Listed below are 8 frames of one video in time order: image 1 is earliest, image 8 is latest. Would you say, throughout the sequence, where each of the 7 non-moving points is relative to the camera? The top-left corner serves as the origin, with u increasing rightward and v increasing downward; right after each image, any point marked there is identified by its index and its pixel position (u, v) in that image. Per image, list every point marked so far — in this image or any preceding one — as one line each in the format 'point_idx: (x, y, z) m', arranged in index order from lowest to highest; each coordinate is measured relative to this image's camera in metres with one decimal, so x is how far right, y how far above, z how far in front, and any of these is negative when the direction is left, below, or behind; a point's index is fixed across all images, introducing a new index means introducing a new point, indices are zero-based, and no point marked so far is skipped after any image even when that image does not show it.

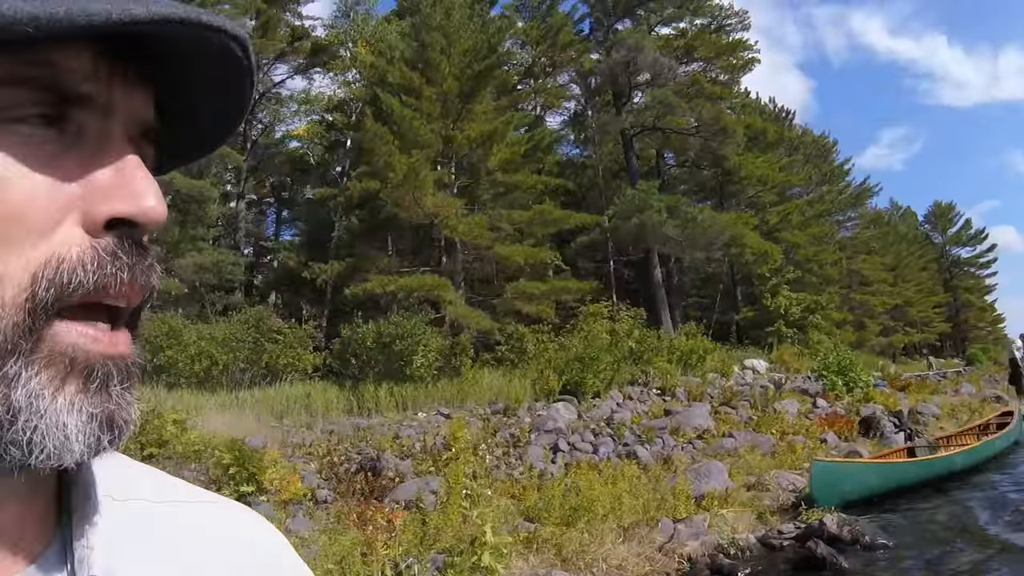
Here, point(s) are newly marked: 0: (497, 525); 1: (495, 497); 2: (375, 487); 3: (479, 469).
0: (-0.2, -2.8, +7.3) m
1: (-0.3, -2.7, +8.0) m
2: (-1.8, -2.6, +8.3) m
3: (-0.6, -2.4, +8.6) m
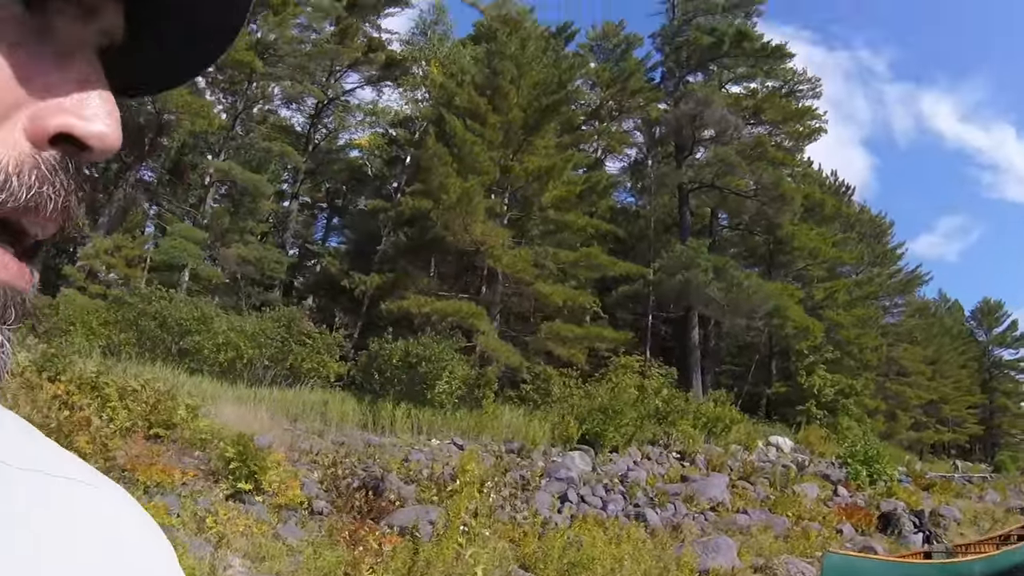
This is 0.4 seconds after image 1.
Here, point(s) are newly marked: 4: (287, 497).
0: (-0.2, -3.2, +7.0) m
1: (-0.2, -3.1, +7.8) m
2: (-1.8, -2.8, +8.1) m
3: (-0.5, -2.8, +8.4) m
4: (-2.8, -2.6, +7.8) m
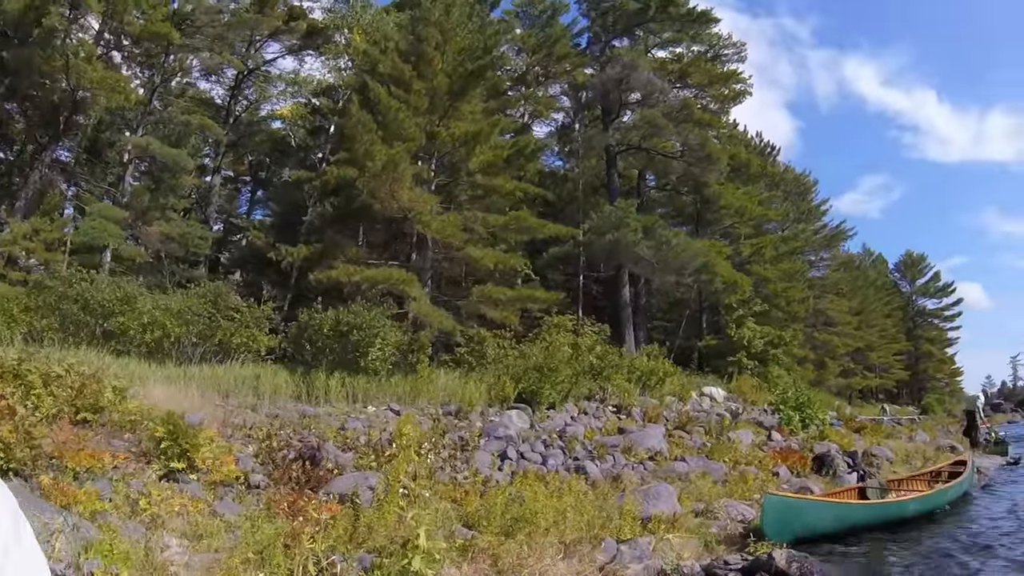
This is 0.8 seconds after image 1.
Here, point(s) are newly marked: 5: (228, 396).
0: (-0.9, -2.8, +7.2) m
1: (-1.0, -2.7, +8.0) m
2: (-2.5, -2.5, +8.2) m
3: (-1.3, -2.4, +8.5) m
4: (-3.5, -2.3, +7.7) m
5: (-4.7, -1.7, +10.4) m
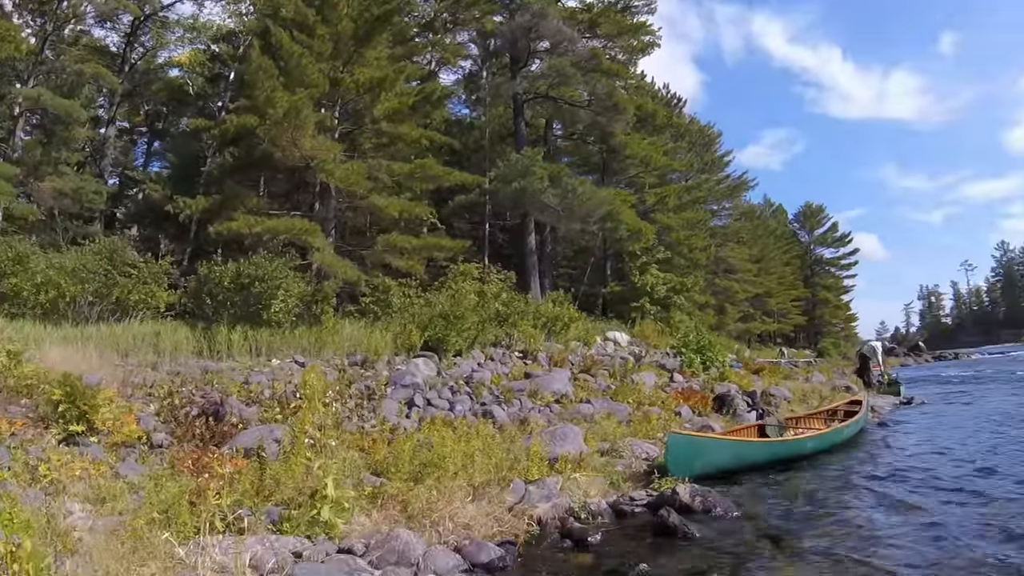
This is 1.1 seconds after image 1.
0: (-1.9, -2.2, +7.2) m
1: (-2.1, -2.0, +7.9) m
2: (-3.6, -1.9, +8.0) m
3: (-2.5, -1.7, +8.5) m
4: (-4.6, -1.7, +7.5) m
5: (-6.0, -1.1, +10.0) m
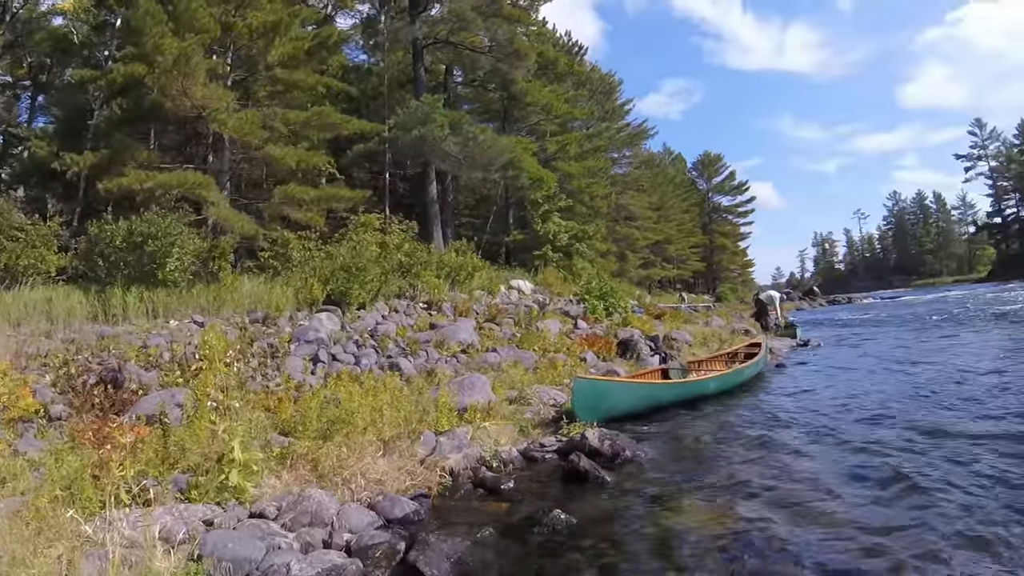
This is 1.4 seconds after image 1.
0: (-3.0, -1.7, +7.0) m
1: (-3.2, -1.5, +7.7) m
2: (-4.8, -1.4, +7.6) m
3: (-3.6, -1.2, +8.2) m
4: (-5.7, -1.2, +7.1) m
5: (-7.3, -0.6, +9.4) m
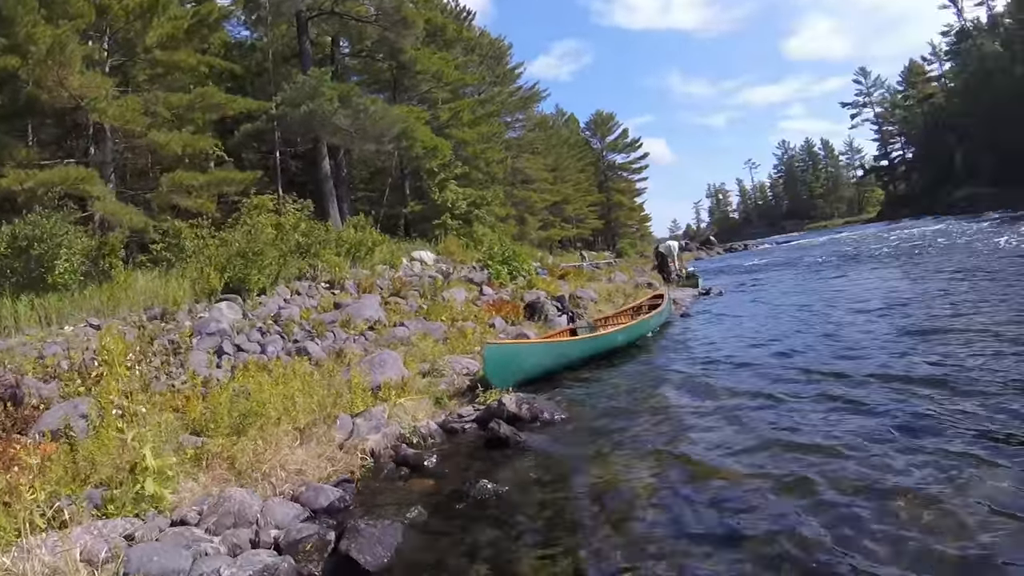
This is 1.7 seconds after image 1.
0: (-3.8, -1.6, +6.7) m
1: (-4.1, -1.5, +7.4) m
2: (-5.7, -1.5, +7.2) m
3: (-4.6, -1.2, +7.9) m
4: (-6.6, -1.4, +6.6) m
5: (-8.4, -0.9, +8.8) m
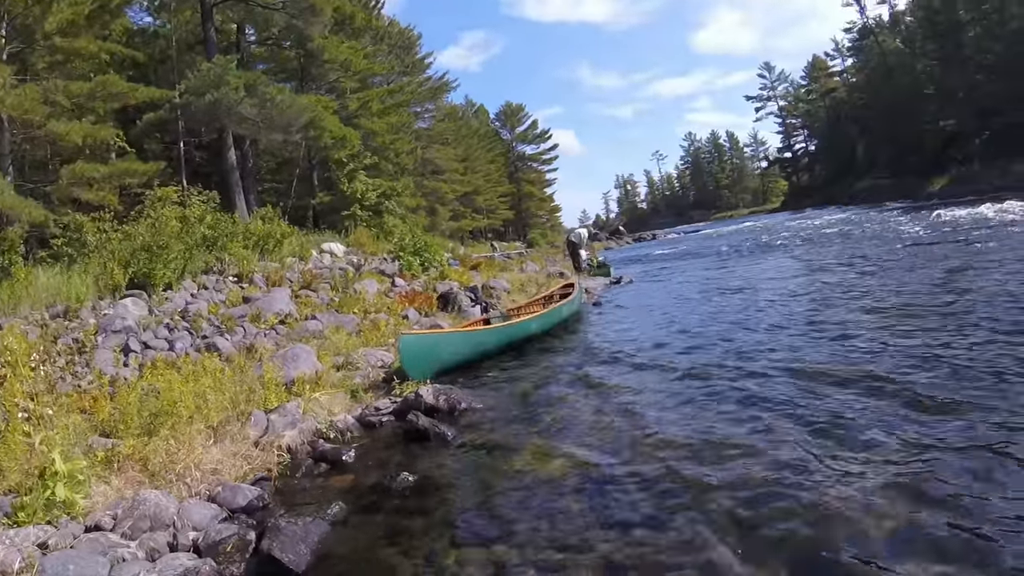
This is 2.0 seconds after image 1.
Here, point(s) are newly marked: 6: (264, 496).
0: (-4.7, -1.6, +6.5) m
1: (-5.1, -1.4, +7.1) m
2: (-6.6, -1.5, +6.8) m
3: (-5.6, -1.2, +7.5) m
4: (-7.4, -1.4, +6.1) m
5: (-9.4, -0.9, +8.2) m
6: (-2.7, -2.2, +6.6) m
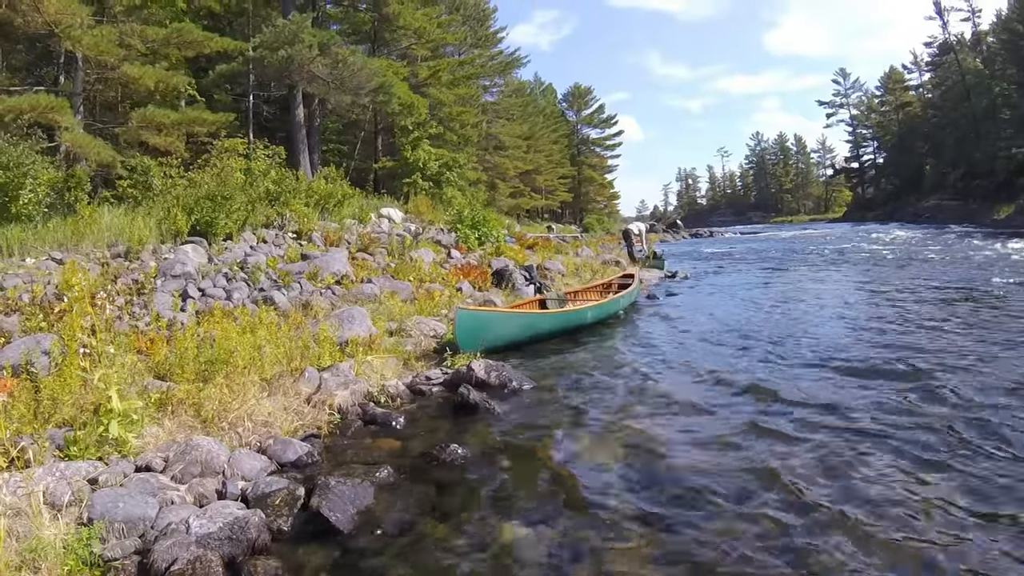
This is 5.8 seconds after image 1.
0: (-4.3, -1.0, +6.7) m
1: (-4.6, -0.7, +7.4) m
2: (-6.2, -0.6, +7.1) m
3: (-5.1, -0.4, +7.8) m
4: (-7.0, -0.5, +6.5) m
5: (-8.9, +0.3, +8.6) m
6: (-2.3, -1.7, +6.8) m
